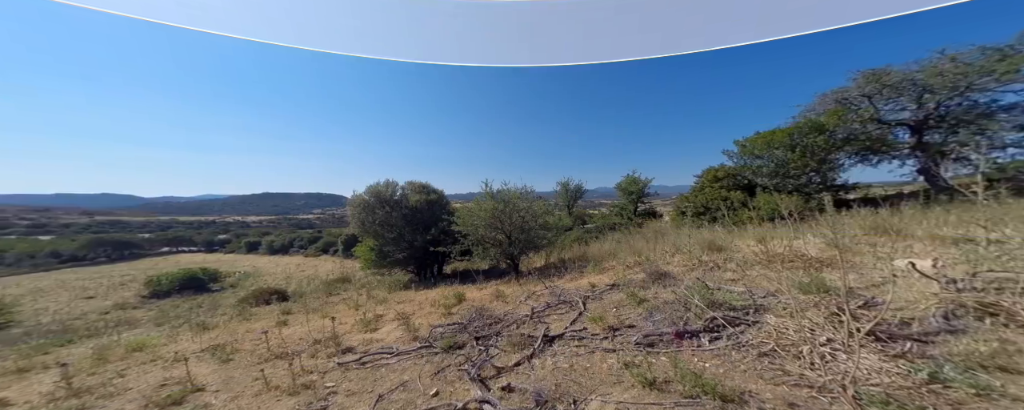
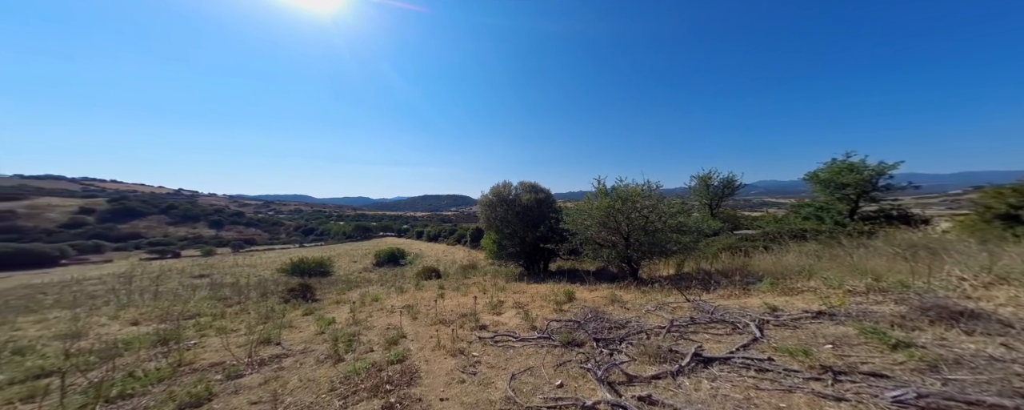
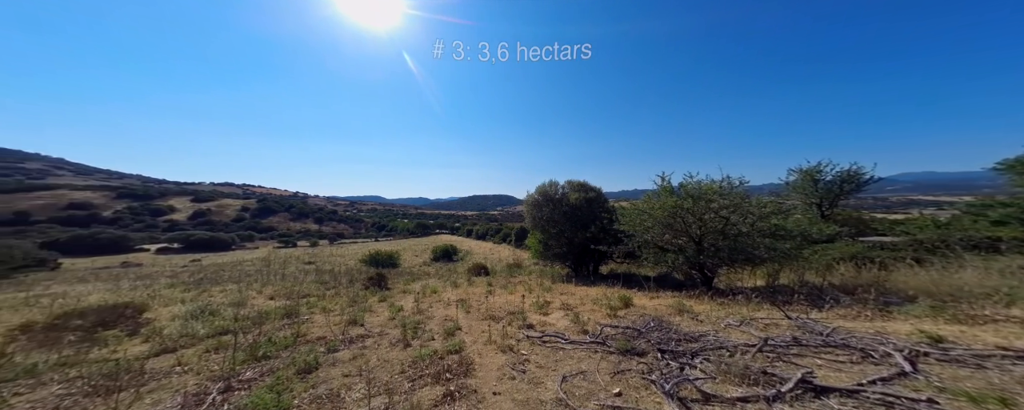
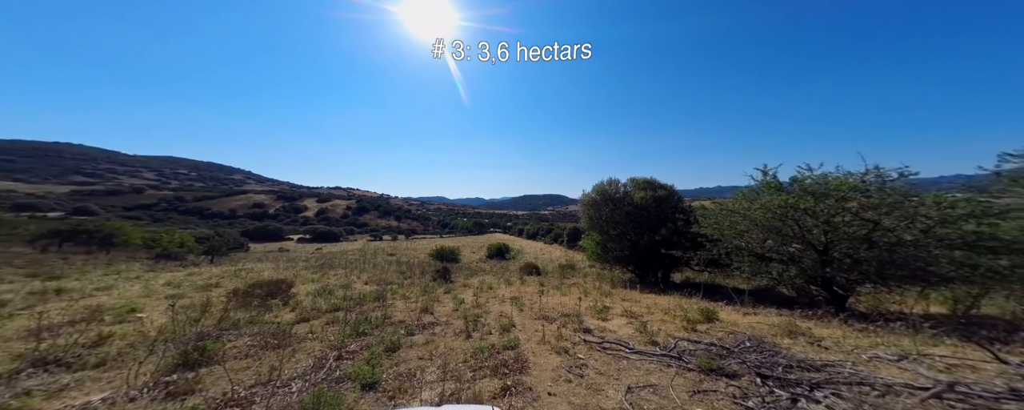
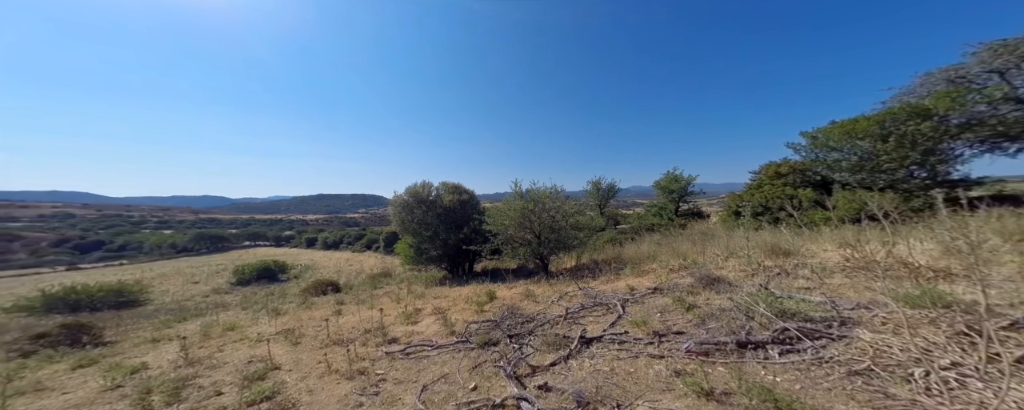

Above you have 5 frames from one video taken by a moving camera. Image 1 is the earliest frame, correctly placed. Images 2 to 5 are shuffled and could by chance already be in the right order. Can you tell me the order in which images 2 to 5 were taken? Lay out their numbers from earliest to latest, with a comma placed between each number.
5, 2, 3, 4
